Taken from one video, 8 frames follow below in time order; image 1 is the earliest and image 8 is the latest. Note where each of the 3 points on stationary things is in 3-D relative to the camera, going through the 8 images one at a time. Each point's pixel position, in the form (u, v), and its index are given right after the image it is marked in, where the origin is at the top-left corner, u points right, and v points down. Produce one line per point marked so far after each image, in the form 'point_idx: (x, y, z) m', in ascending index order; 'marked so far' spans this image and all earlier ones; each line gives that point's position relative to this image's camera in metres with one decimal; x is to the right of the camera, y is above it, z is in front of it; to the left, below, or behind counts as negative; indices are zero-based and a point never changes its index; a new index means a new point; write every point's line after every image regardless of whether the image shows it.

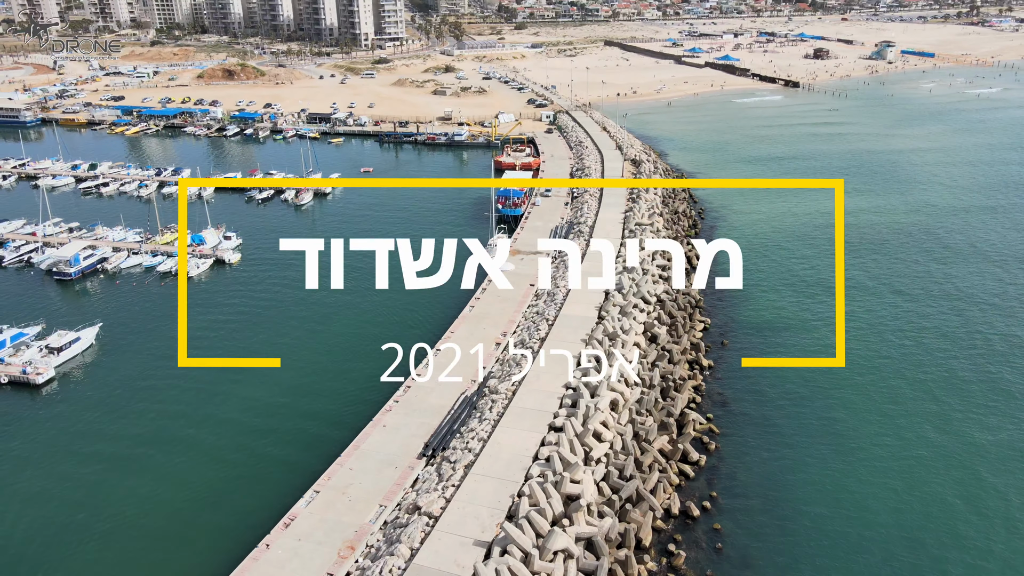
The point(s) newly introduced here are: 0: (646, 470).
0: (+3.7, -4.9, +20.0) m
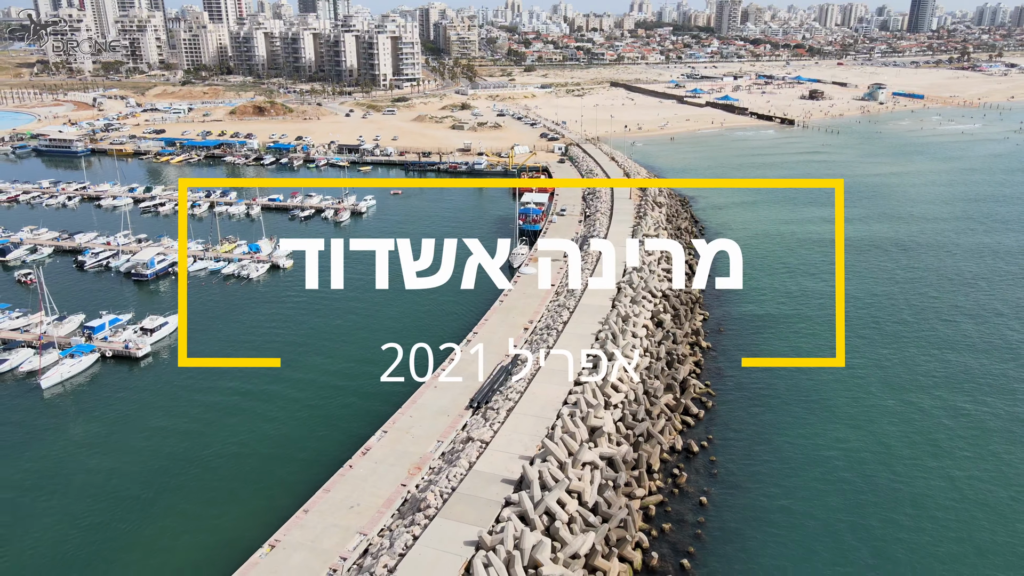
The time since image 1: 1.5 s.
0: (+4.8, -4.2, +24.3) m
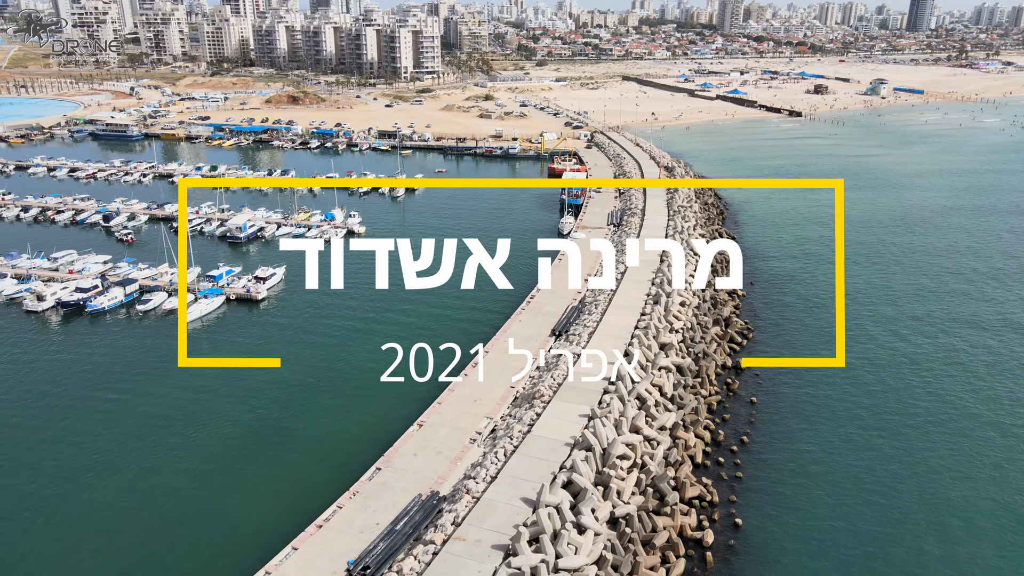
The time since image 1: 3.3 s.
0: (+7.9, -2.1, +29.4) m
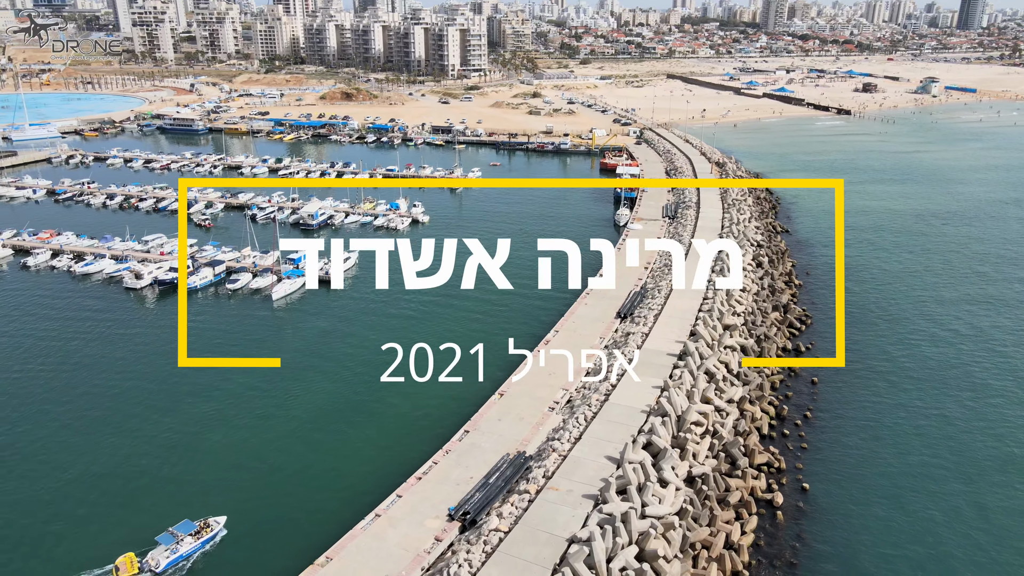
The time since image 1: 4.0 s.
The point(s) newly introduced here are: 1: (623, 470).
0: (+10.8, -1.5, +30.7) m
1: (+2.8, -4.6, +18.7) m
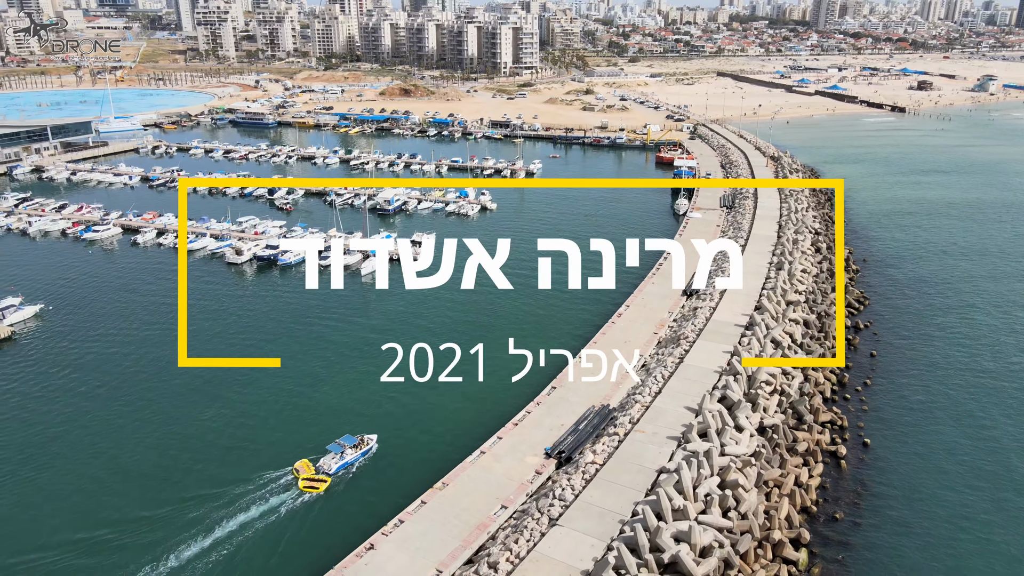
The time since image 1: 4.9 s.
0: (+14.1, -0.7, +32.6) m
1: (+5.5, -3.7, +21.0) m
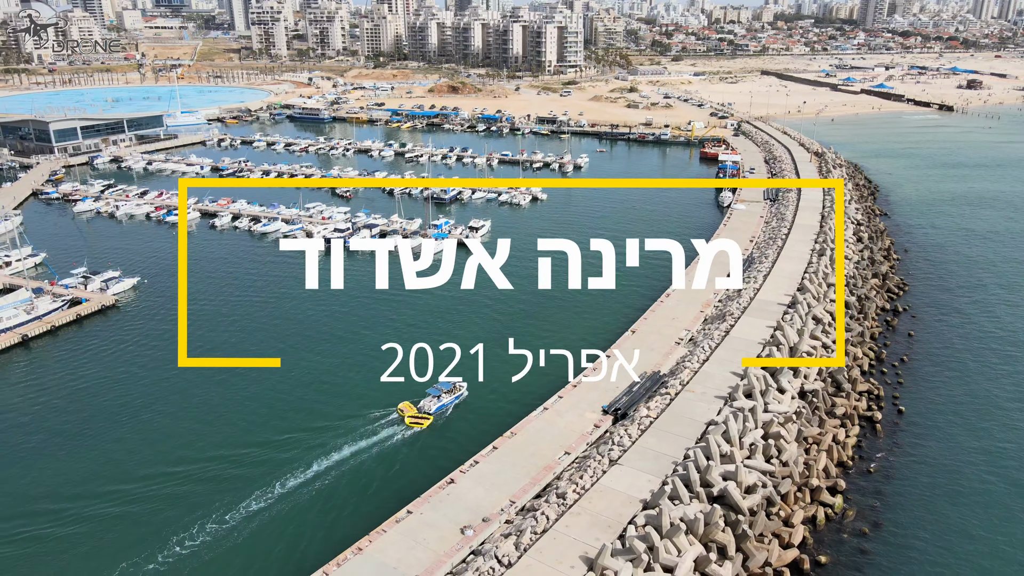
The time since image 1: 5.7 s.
0: (+16.7, 0.0, +34.2) m
1: (+7.5, -2.8, +23.1) m
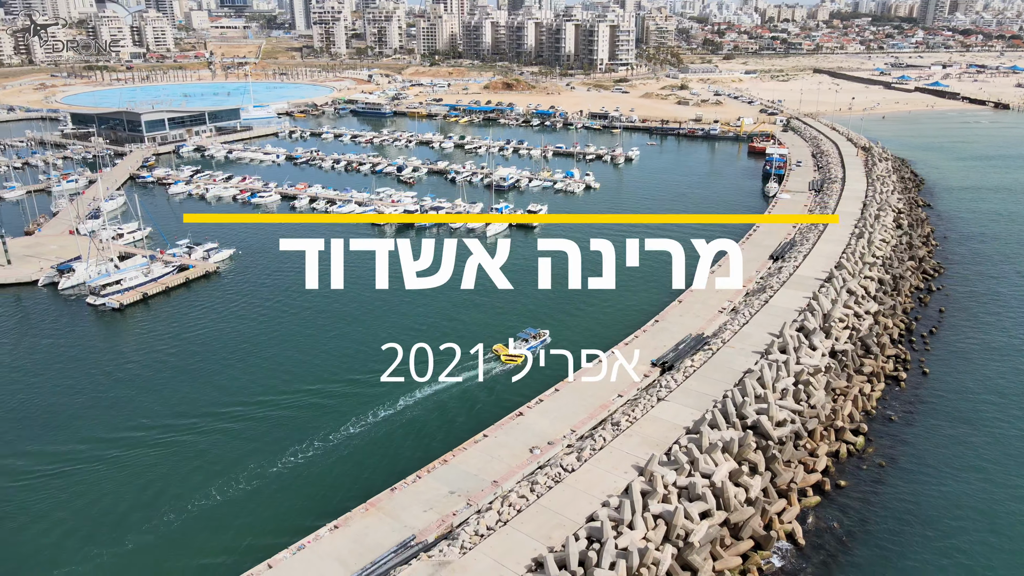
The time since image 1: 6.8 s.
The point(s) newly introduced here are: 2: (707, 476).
0: (+19.6, +1.0, +36.5) m
1: (+9.6, -1.7, +26.0) m
2: (+5.1, -4.9, +19.0) m
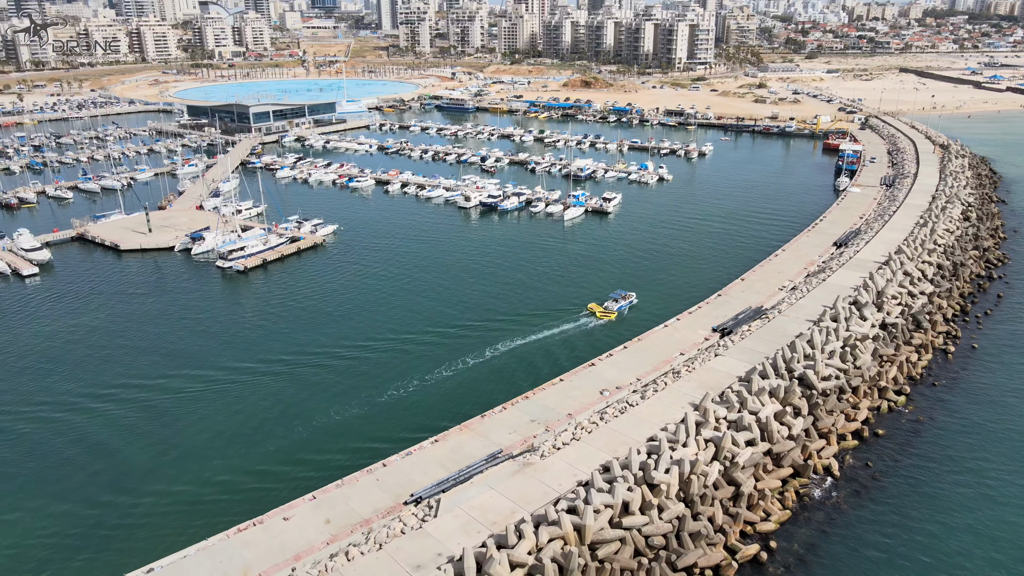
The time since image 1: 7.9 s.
0: (+23.6, +1.6, +37.9) m
1: (+12.6, -0.7, +28.4) m
2: (+7.2, -3.7, +21.9) m
